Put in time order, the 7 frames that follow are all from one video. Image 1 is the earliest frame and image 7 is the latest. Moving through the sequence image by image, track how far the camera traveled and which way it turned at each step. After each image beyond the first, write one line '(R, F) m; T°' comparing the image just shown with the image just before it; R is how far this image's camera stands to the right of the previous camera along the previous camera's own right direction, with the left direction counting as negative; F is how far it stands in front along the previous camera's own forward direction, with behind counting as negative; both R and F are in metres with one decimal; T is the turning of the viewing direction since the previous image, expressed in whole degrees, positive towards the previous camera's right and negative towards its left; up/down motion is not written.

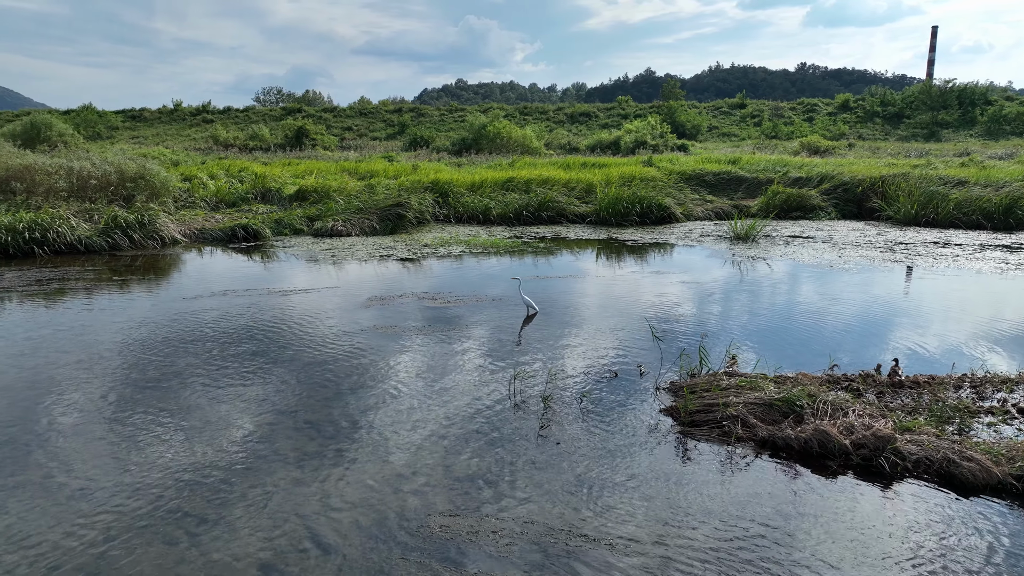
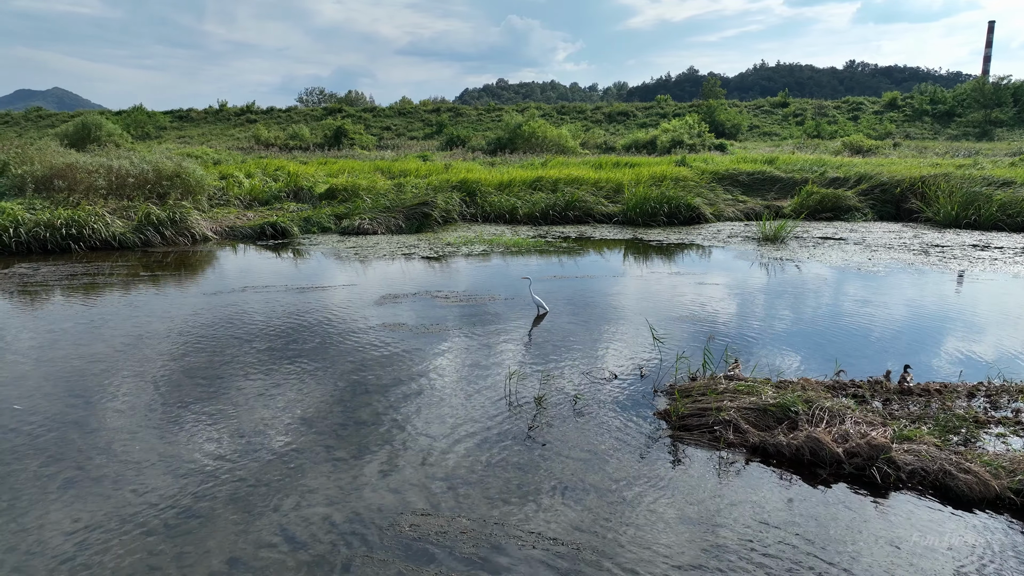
(+0.3, 0.0) m; -3°
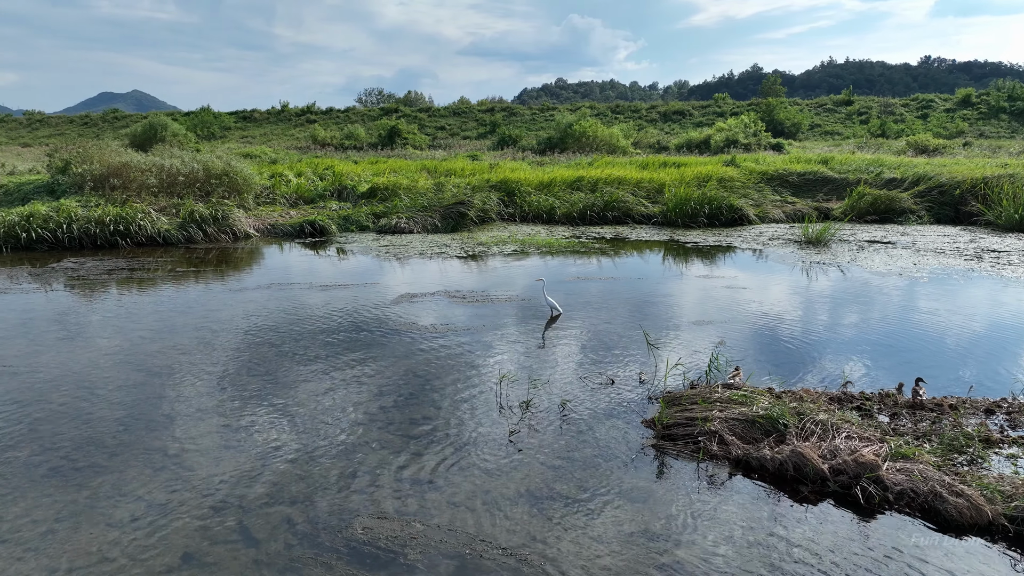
(+0.4, +0.1) m; -5°
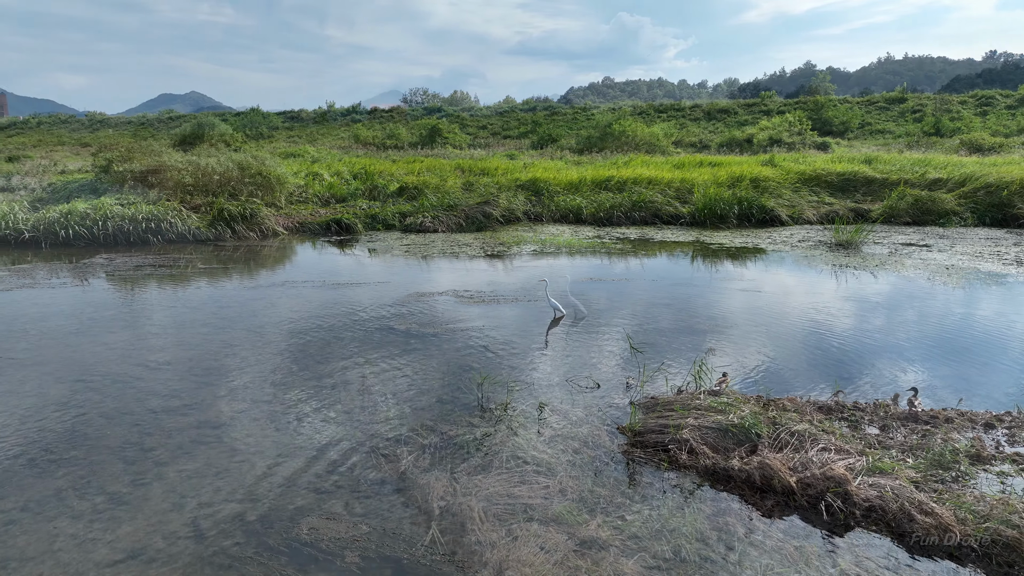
(+0.4, +0.1) m; -4°
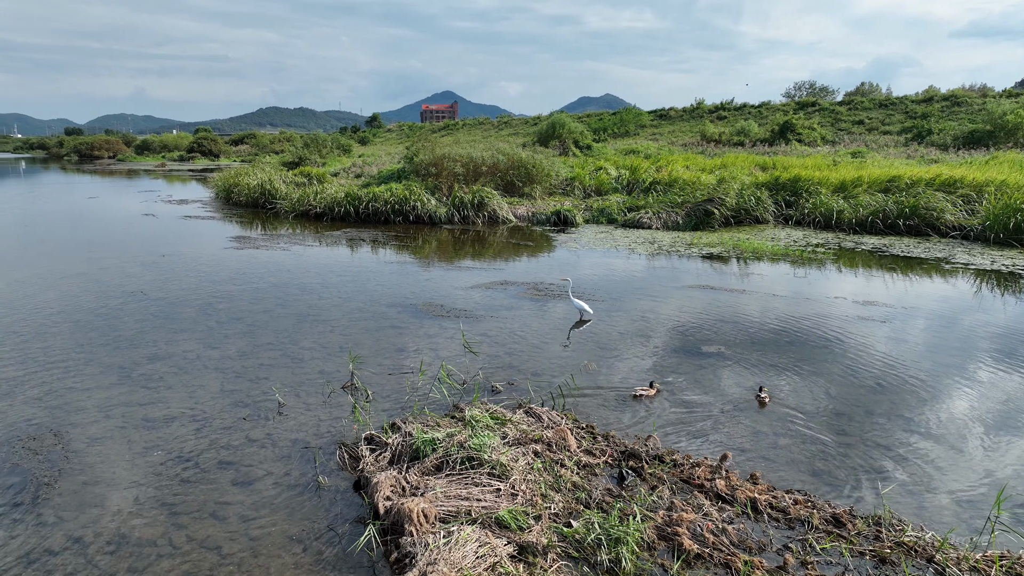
(+0.5, +0.1) m; -4°
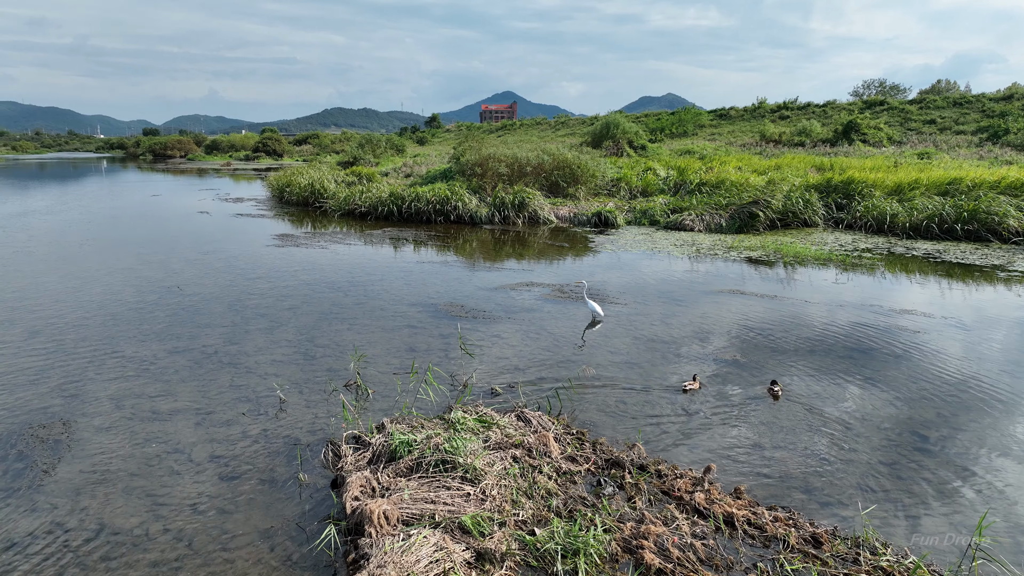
(+0.4, 0.0) m; -5°
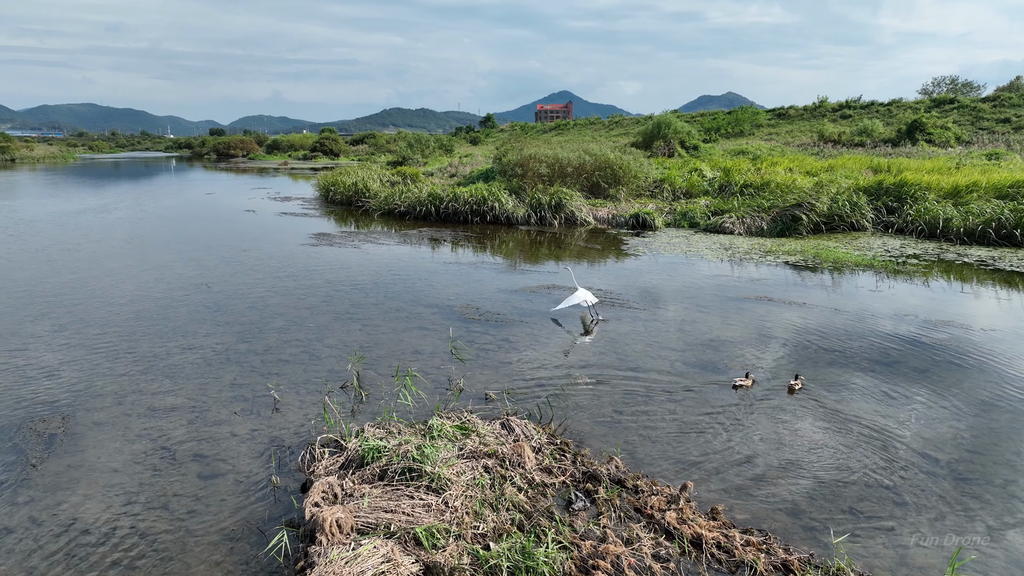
(+0.4, +0.1) m; -4°
